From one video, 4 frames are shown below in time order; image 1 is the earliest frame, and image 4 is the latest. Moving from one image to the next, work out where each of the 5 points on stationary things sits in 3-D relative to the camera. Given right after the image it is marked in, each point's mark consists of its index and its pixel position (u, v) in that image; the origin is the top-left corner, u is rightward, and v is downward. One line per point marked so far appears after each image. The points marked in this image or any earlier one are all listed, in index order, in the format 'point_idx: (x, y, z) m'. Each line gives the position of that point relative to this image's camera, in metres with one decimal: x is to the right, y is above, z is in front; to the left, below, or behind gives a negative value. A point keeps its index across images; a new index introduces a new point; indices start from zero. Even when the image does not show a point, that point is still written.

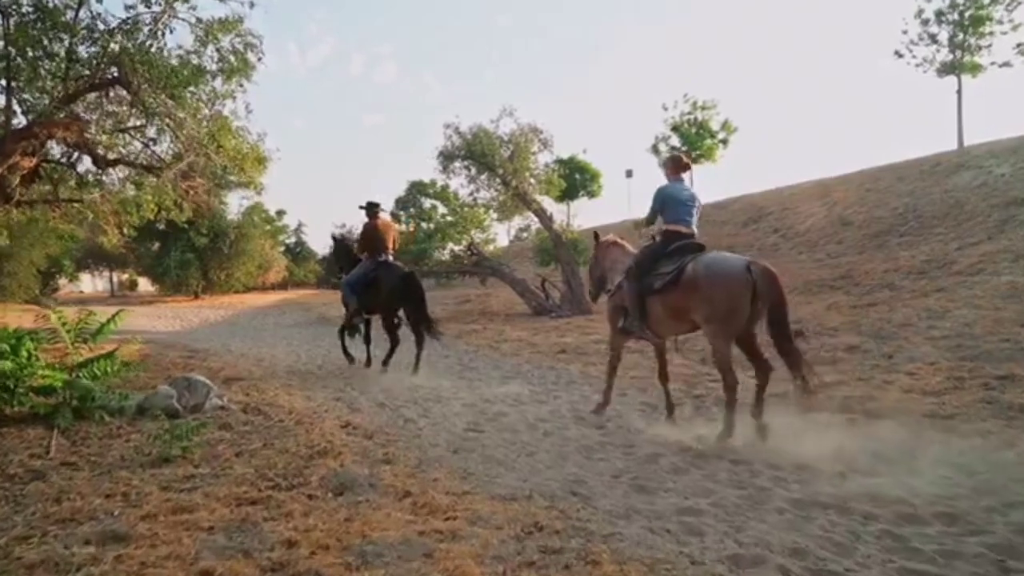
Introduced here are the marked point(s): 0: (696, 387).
0: (+2.7, -1.5, +10.7) m
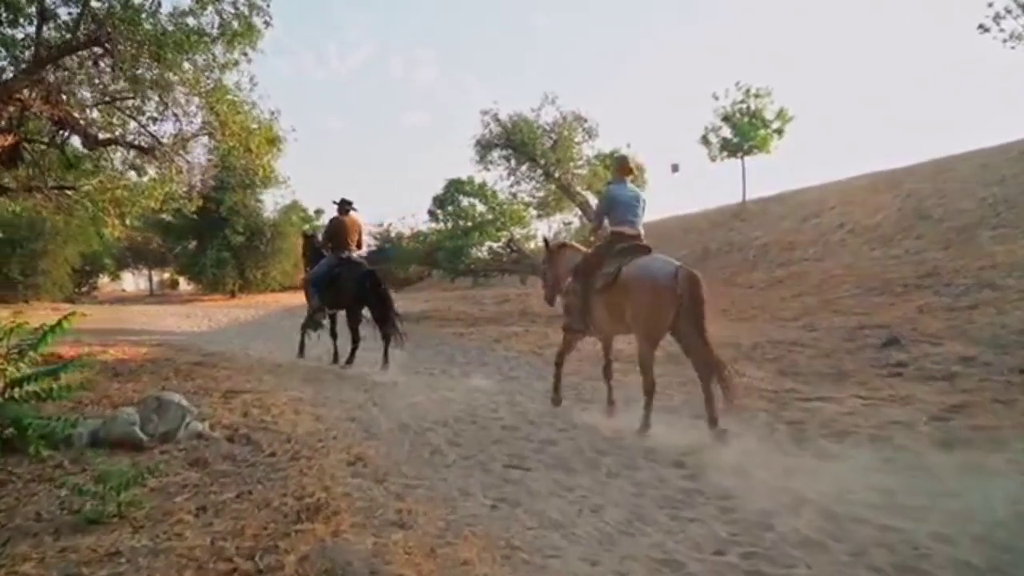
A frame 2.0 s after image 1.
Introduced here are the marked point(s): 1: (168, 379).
0: (+3.3, -1.4, +8.8) m
1: (-5.0, -1.3, +10.6) m
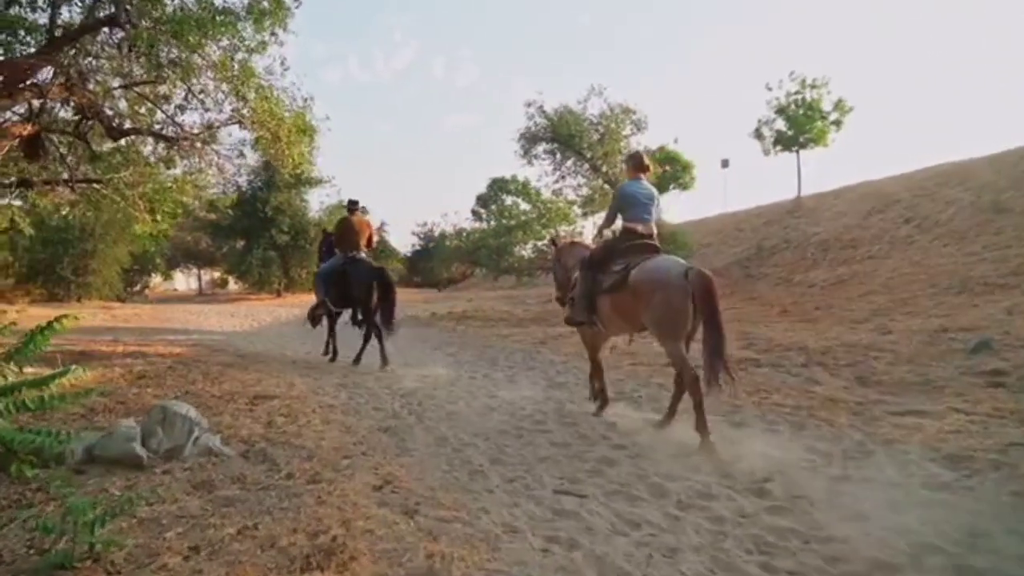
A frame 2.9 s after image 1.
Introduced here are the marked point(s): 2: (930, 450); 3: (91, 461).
0: (+3.9, -1.4, +7.7) m
1: (-4.4, -1.3, +10.0) m
2: (+3.8, -1.5, +6.5) m
3: (-3.0, -1.2, +5.2) m
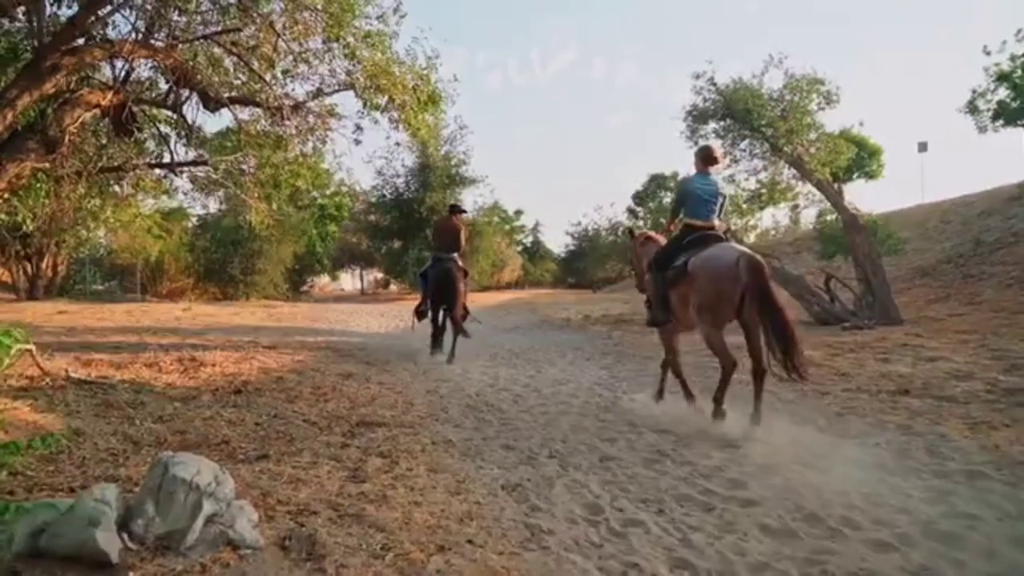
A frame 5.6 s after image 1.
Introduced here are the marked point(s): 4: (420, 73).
0: (+5.1, -1.4, +4.3) m
1: (-2.5, -1.3, +8.3) m
2: (+4.8, -1.5, +3.2) m
3: (-2.1, -1.2, +3.3) m
4: (-1.2, +2.8, +9.3) m
